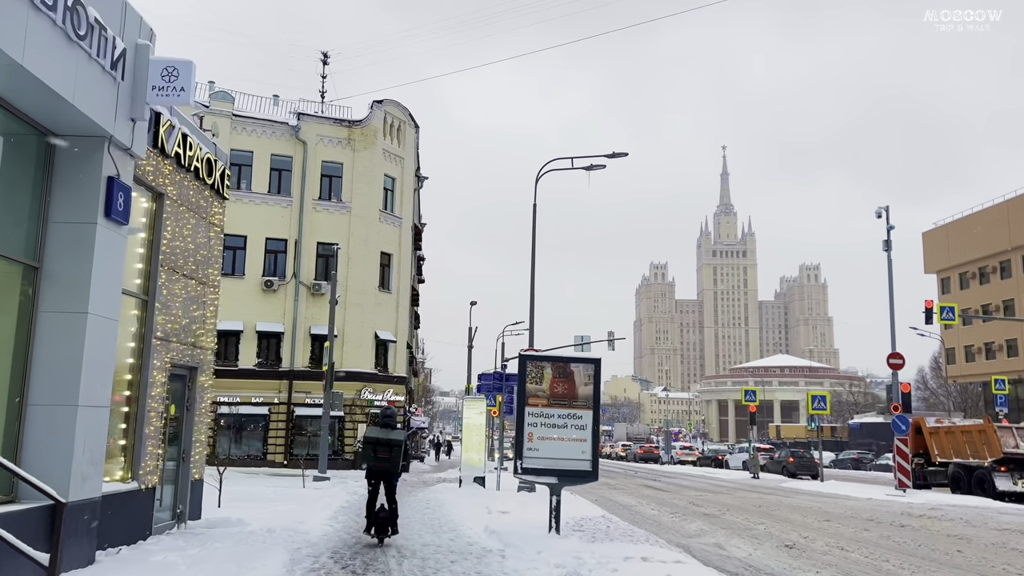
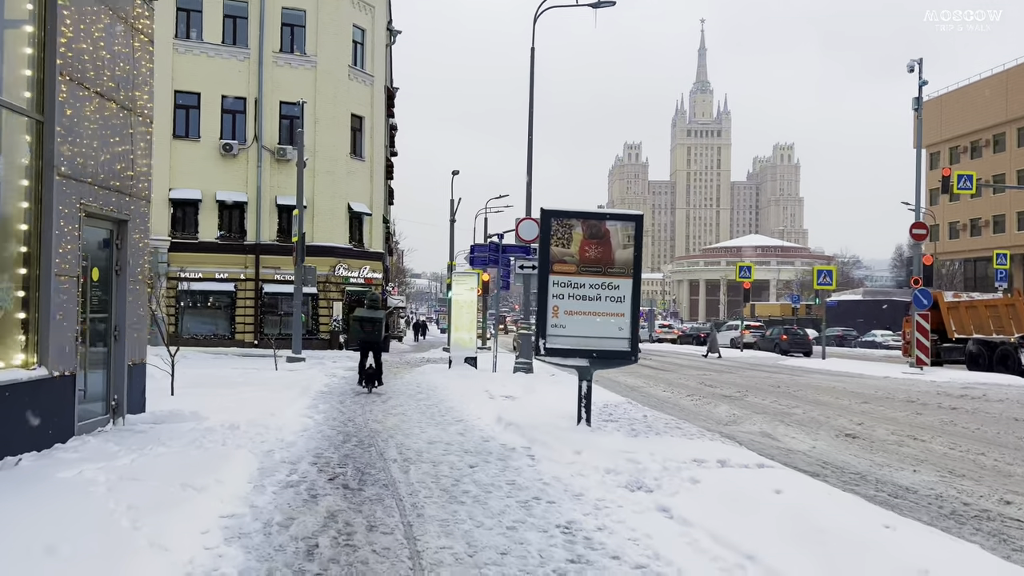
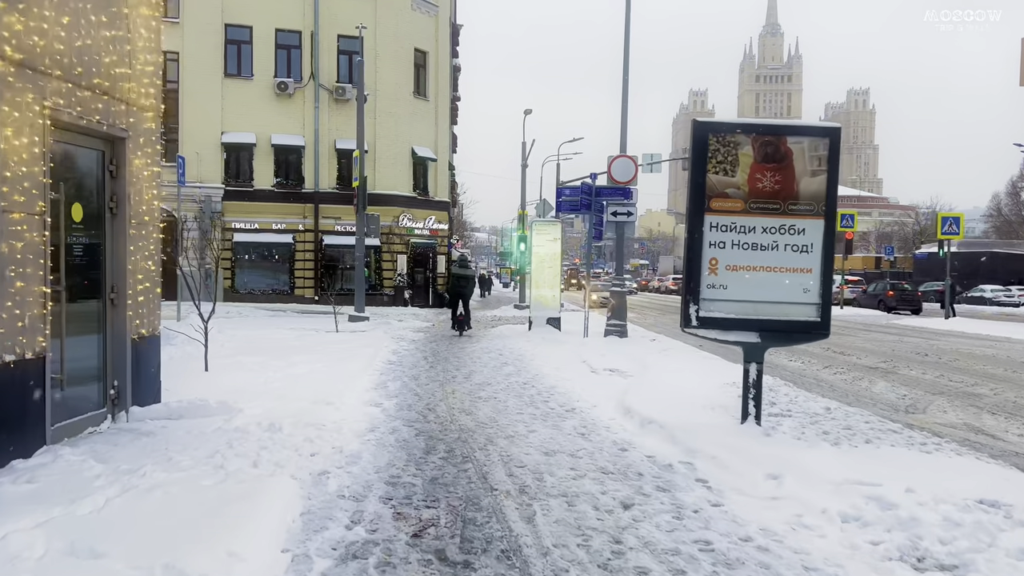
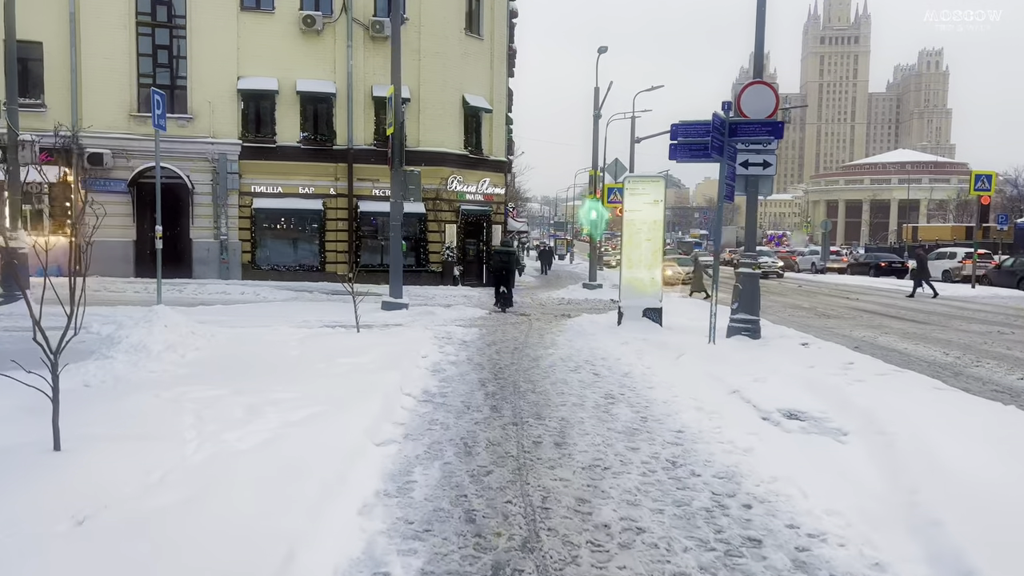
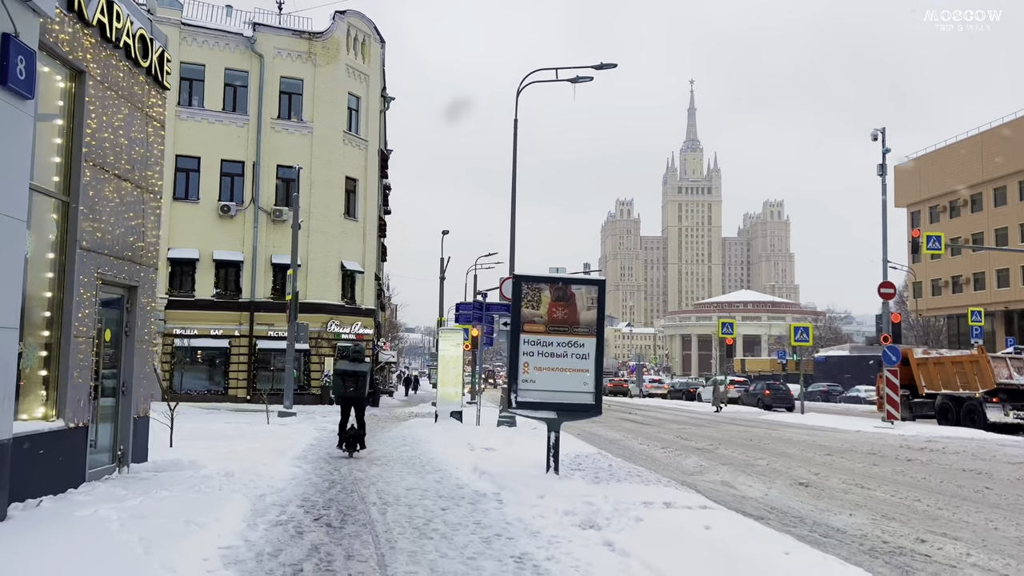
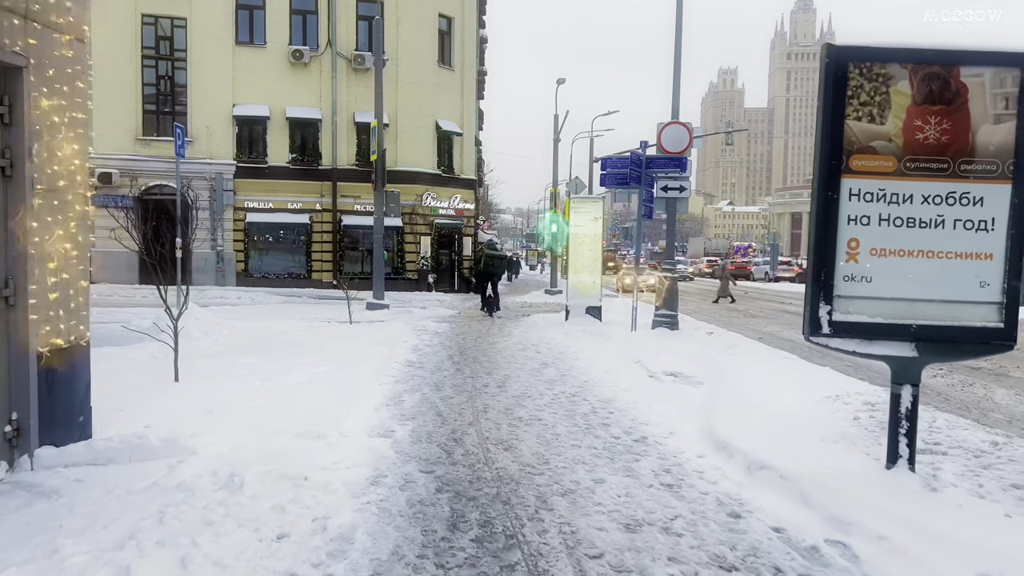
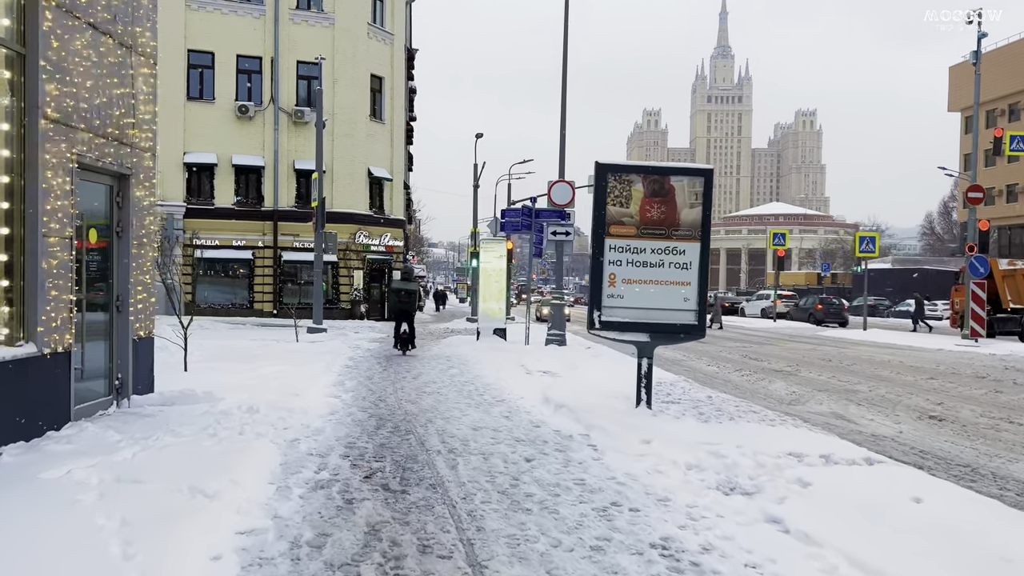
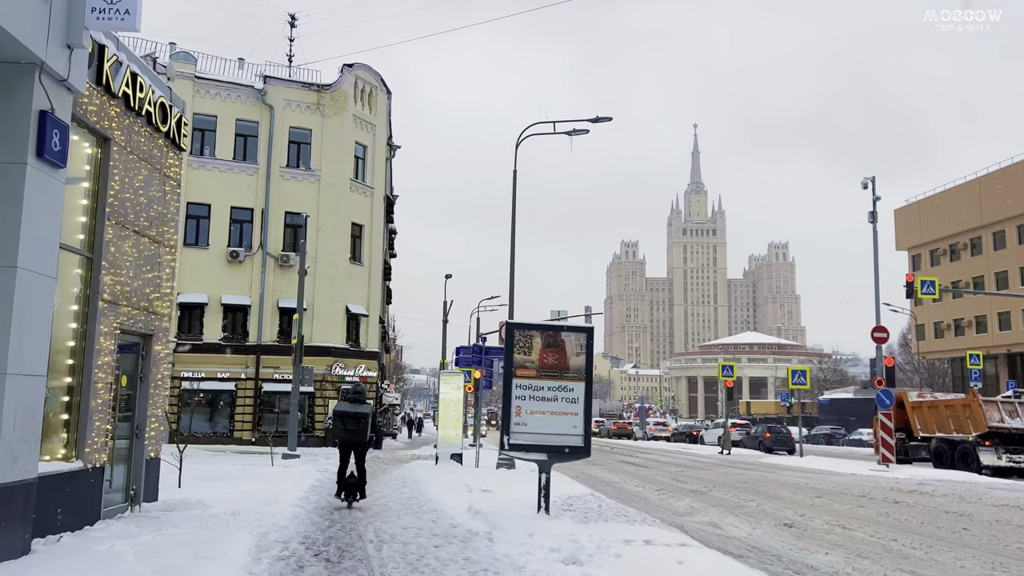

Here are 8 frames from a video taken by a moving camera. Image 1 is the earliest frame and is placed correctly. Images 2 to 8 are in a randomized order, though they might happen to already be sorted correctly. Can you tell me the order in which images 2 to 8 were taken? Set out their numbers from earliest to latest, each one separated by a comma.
8, 5, 2, 7, 3, 6, 4
